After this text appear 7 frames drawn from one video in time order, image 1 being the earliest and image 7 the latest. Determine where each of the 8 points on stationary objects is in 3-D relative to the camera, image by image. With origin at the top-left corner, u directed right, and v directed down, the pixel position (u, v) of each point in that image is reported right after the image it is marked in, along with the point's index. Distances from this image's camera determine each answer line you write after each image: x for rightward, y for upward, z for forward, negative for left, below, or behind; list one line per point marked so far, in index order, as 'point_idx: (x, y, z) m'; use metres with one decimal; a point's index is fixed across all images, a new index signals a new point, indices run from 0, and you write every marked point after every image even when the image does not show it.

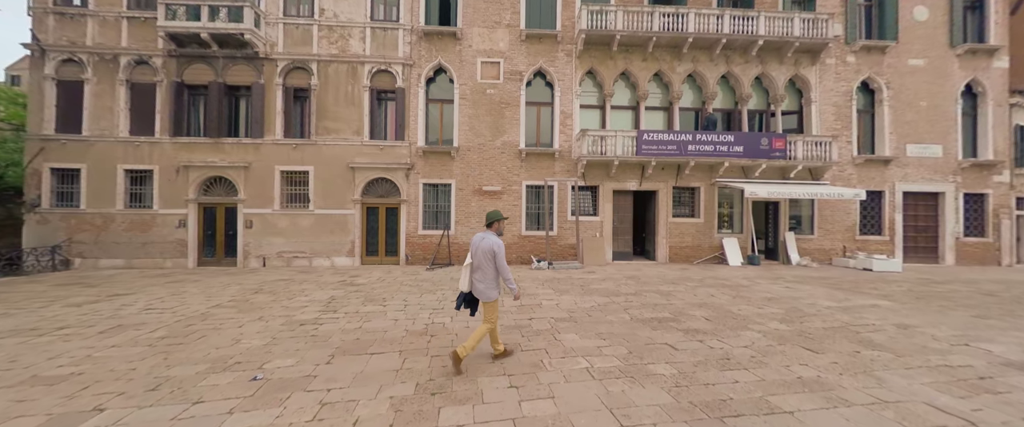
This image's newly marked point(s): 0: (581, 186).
0: (+2.7, +1.0, +12.8) m
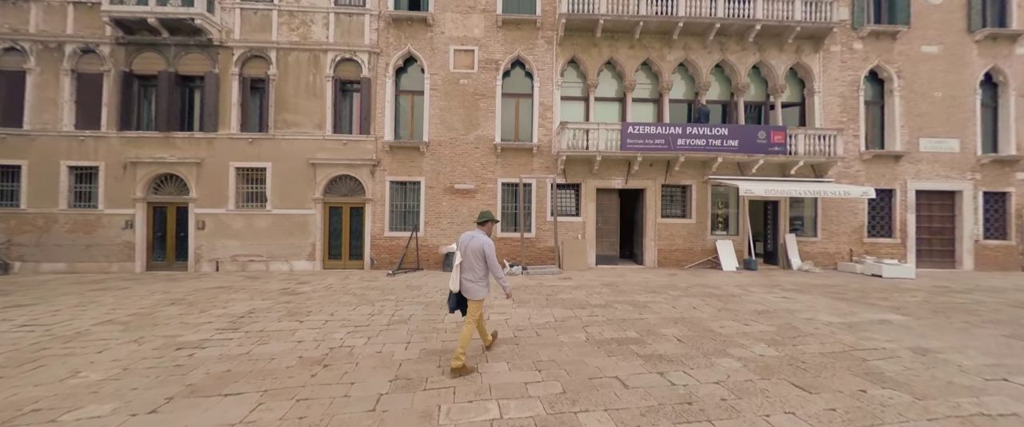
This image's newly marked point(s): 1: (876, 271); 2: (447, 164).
0: (+1.8, +1.0, +11.9) m
1: (+11.3, -1.8, +10.4) m
2: (-2.2, +1.7, +11.6) m
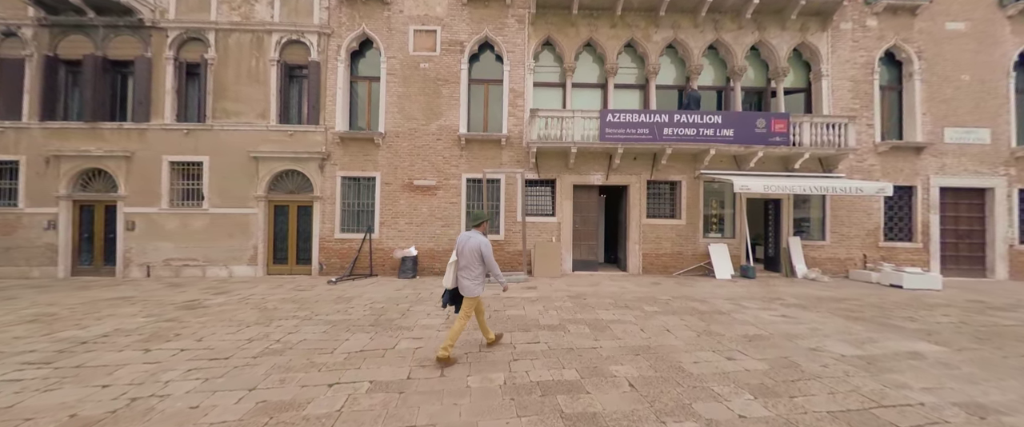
0: (+0.7, +1.0, +10.6) m
1: (+10.2, -1.8, +8.9) m
2: (-3.3, +1.7, +10.4) m
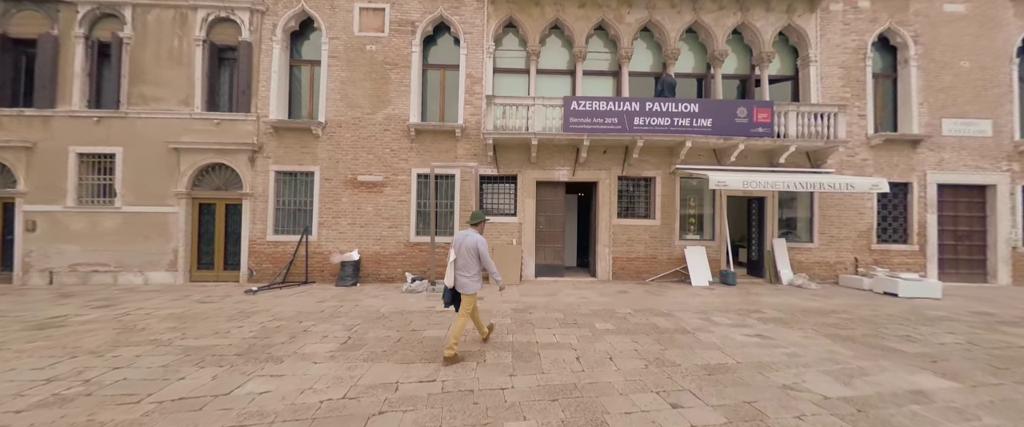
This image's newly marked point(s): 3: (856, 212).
0: (-0.5, +1.1, +9.5) m
1: (+9.0, -1.8, +8.0) m
2: (-4.5, +1.7, +9.2) m
3: (+9.7, 0.0, +9.5) m
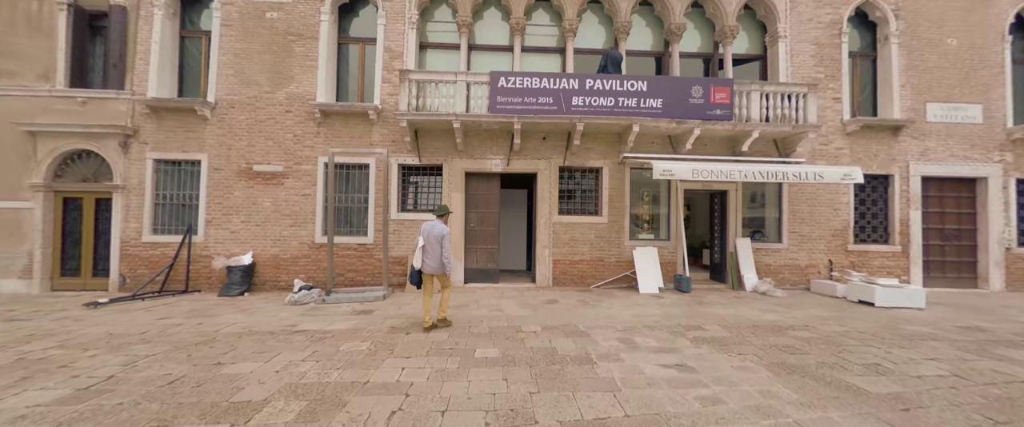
0: (-2.3, +1.2, +8.2) m
1: (+7.2, -1.7, +6.8) m
2: (-6.3, +1.8, +7.9) m
3: (+7.9, +0.1, +8.3) m
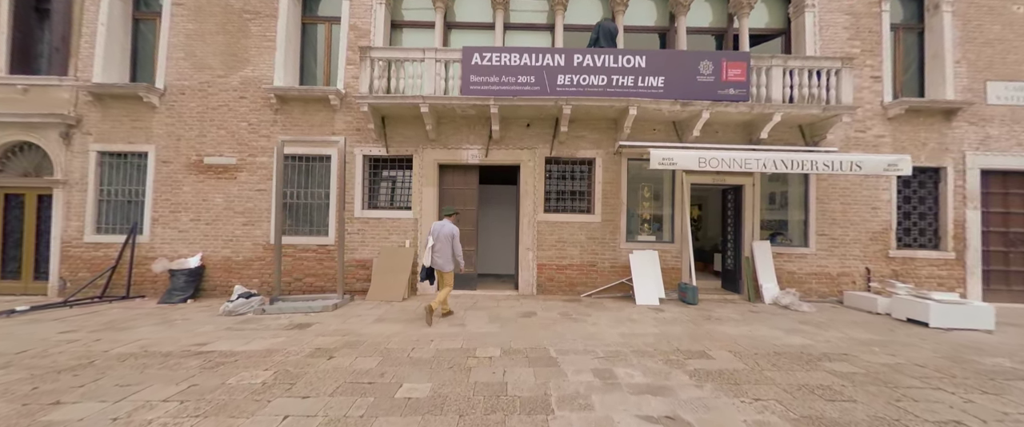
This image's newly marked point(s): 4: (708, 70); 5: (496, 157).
0: (-2.7, +1.2, +7.3) m
1: (+6.7, -1.7, +5.5) m
2: (-6.8, +1.9, +7.2) m
3: (+7.4, +0.2, +7.1) m
4: (+3.7, +2.7, +6.4) m
5: (-0.3, +1.2, +7.2) m
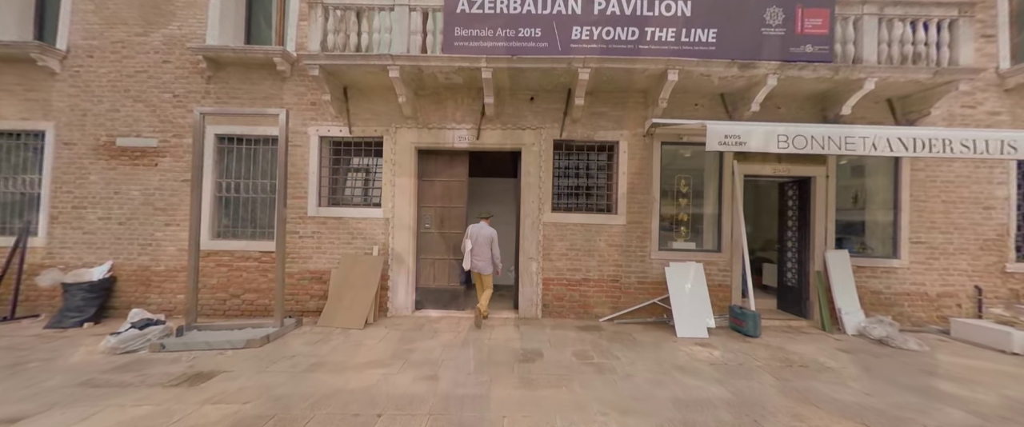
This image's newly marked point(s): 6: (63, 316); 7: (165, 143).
0: (-2.8, +1.2, +5.7) m
1: (+6.6, -1.7, +3.9) m
2: (-6.8, +1.9, +5.6) m
3: (+7.4, +0.1, +5.4) m
4: (+3.7, +2.7, +4.7) m
5: (-0.3, +1.2, +5.6) m
6: (-6.6, -1.5, +5.0) m
7: (-5.7, +1.2, +5.6) m
